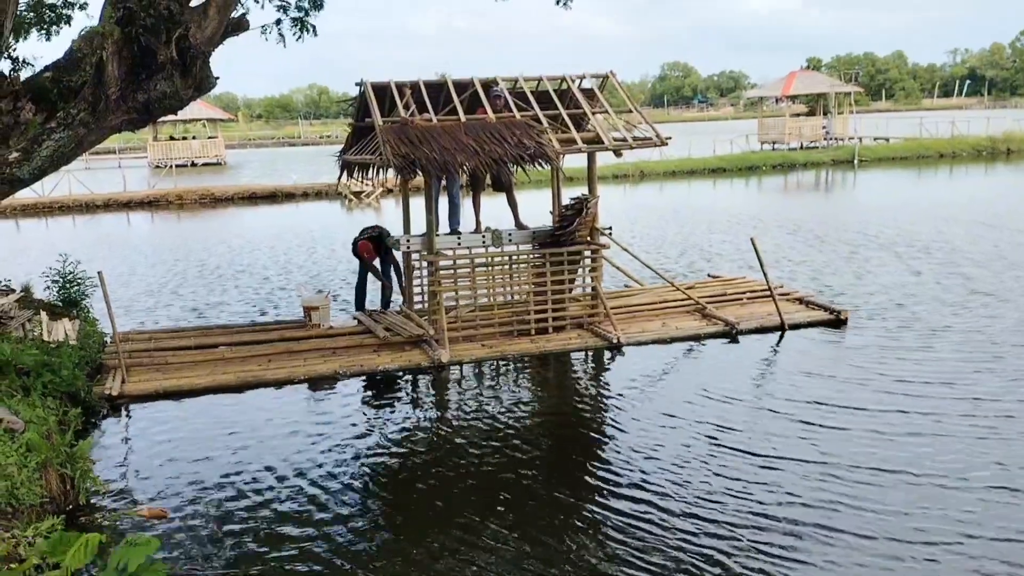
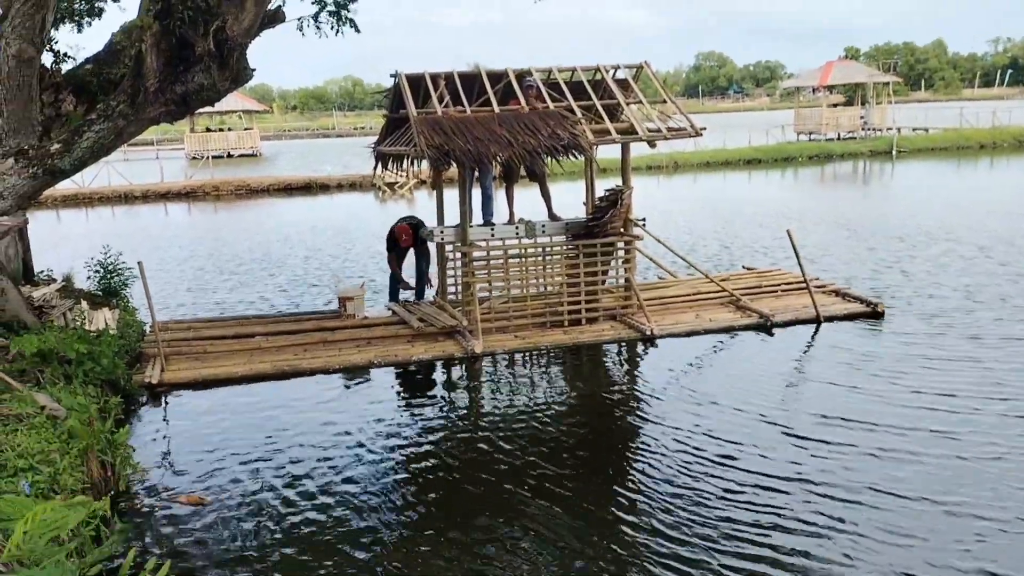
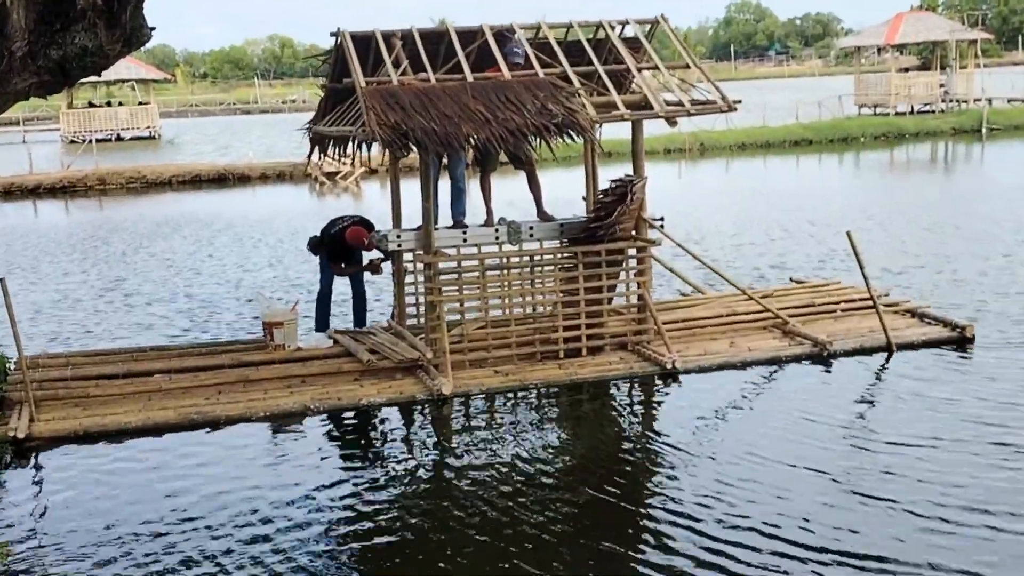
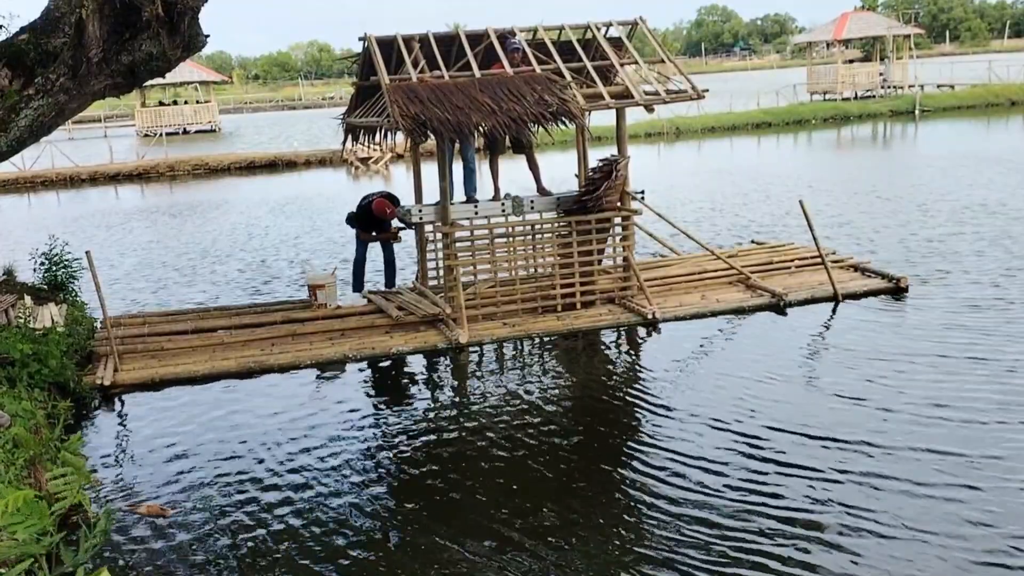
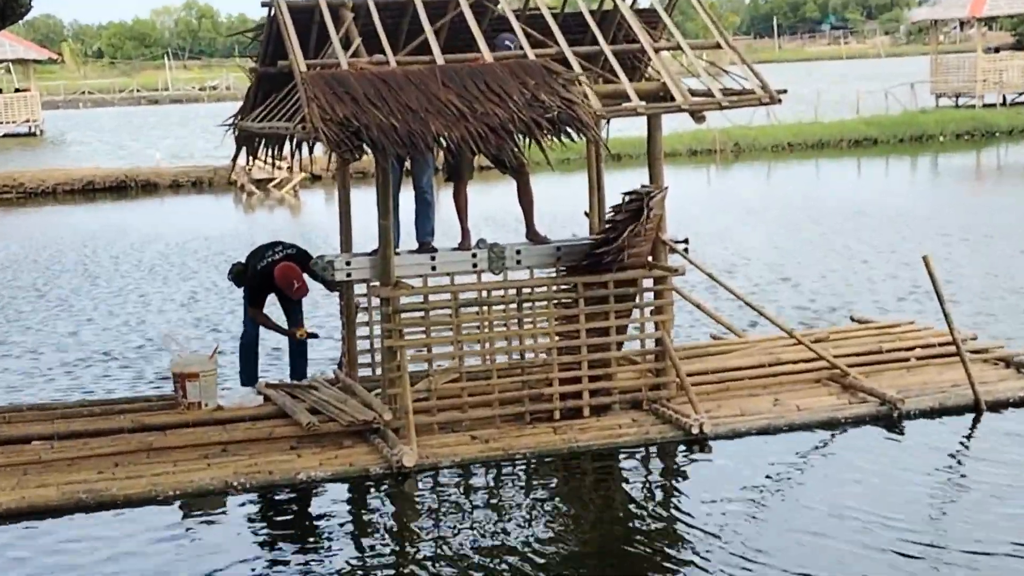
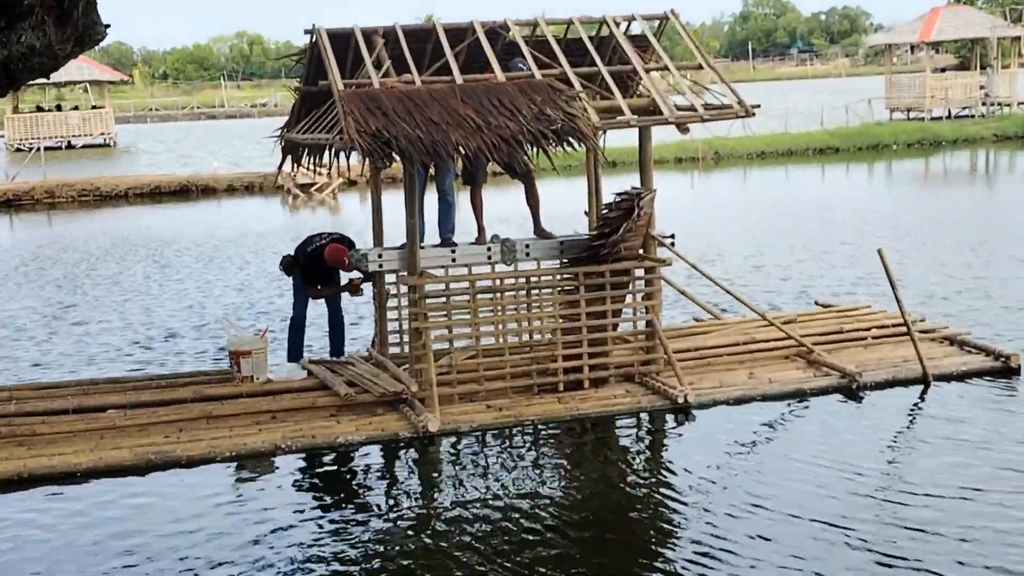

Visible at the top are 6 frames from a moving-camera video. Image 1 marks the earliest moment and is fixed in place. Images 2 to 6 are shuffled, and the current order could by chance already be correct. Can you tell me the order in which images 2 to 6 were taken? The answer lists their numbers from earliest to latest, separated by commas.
2, 4, 3, 6, 5
